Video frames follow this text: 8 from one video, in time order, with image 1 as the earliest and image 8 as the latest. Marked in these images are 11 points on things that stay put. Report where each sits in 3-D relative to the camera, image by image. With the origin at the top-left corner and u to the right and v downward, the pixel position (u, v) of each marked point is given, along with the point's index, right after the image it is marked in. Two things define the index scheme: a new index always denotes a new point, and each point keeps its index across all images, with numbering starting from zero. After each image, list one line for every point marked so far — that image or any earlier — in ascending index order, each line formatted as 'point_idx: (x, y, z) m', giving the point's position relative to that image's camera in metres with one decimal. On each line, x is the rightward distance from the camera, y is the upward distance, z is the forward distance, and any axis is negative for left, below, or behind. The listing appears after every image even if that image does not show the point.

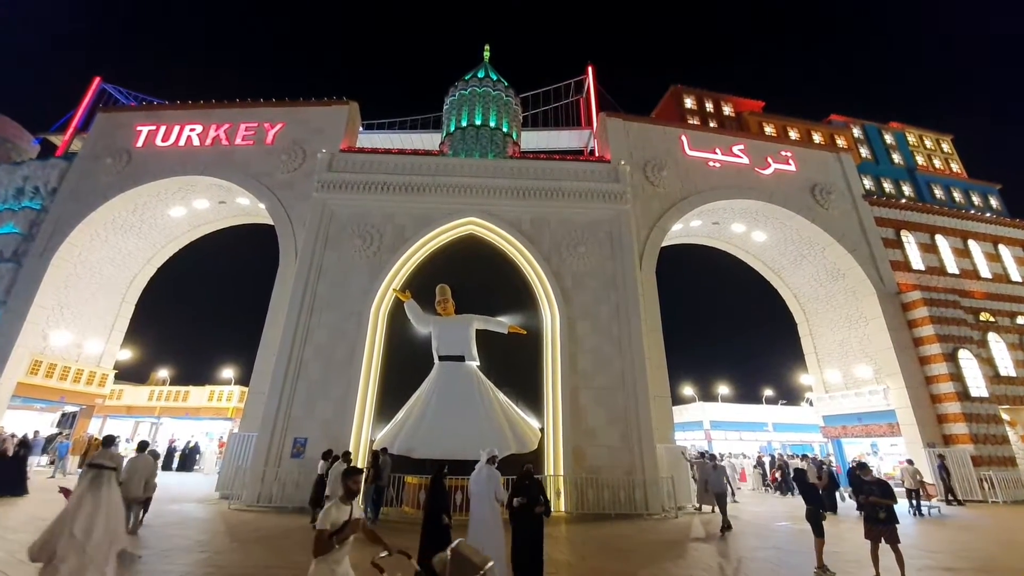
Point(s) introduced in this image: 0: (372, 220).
0: (-4.2, +2.0, +12.4) m
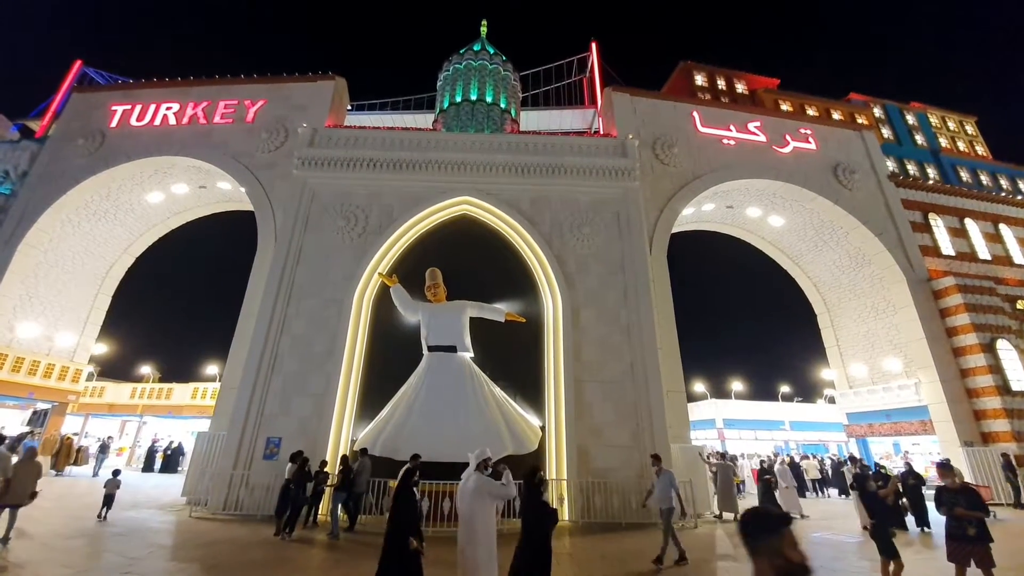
0: (-4.3, +2.4, +11.4) m
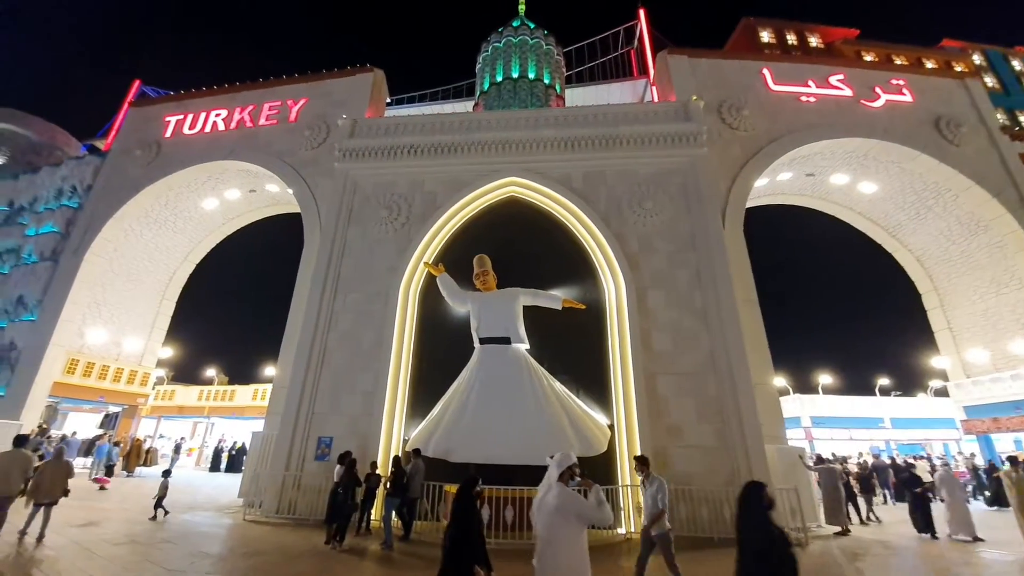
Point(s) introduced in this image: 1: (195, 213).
0: (-3.0, +2.6, +10.9) m
1: (-11.5, +2.7, +15.0) m
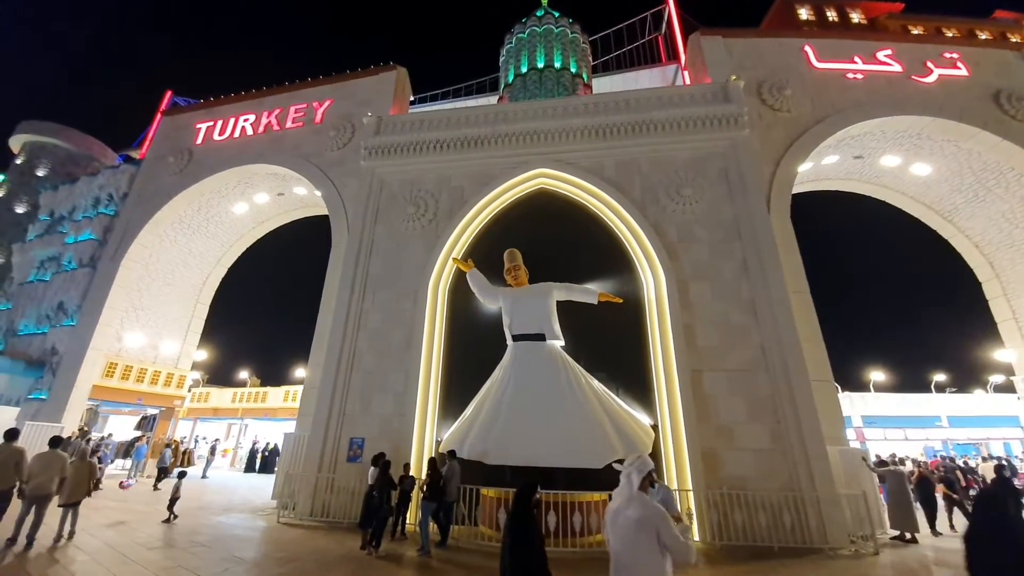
0: (-2.2, +2.7, +10.7) m
1: (-10.6, +2.6, +15.2) m
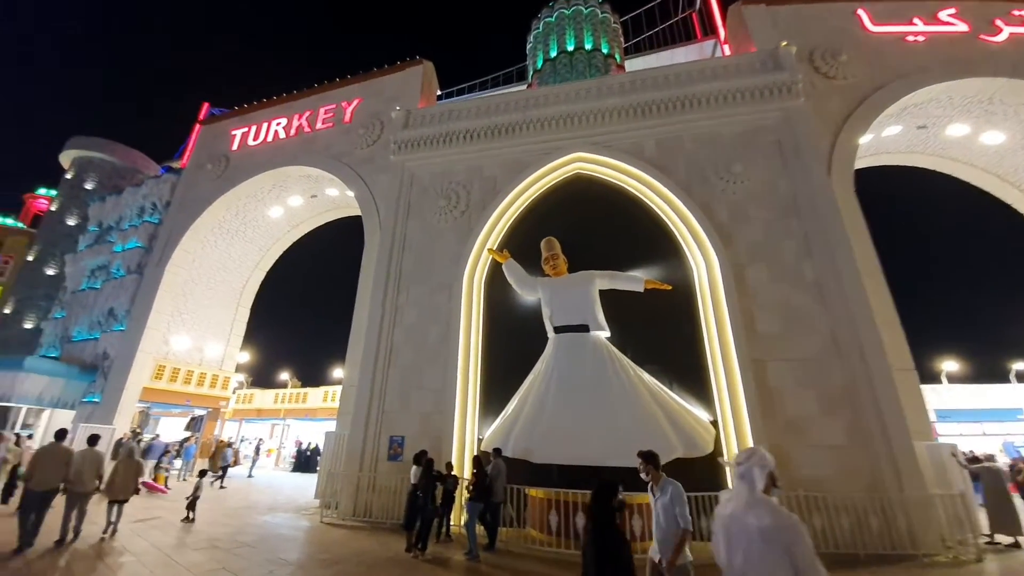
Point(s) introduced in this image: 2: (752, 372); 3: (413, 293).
0: (-1.4, +2.8, +10.4) m
1: (-9.4, +2.5, +15.5) m
2: (+4.2, -1.5, +7.2) m
3: (-2.3, -0.1, +9.5) m
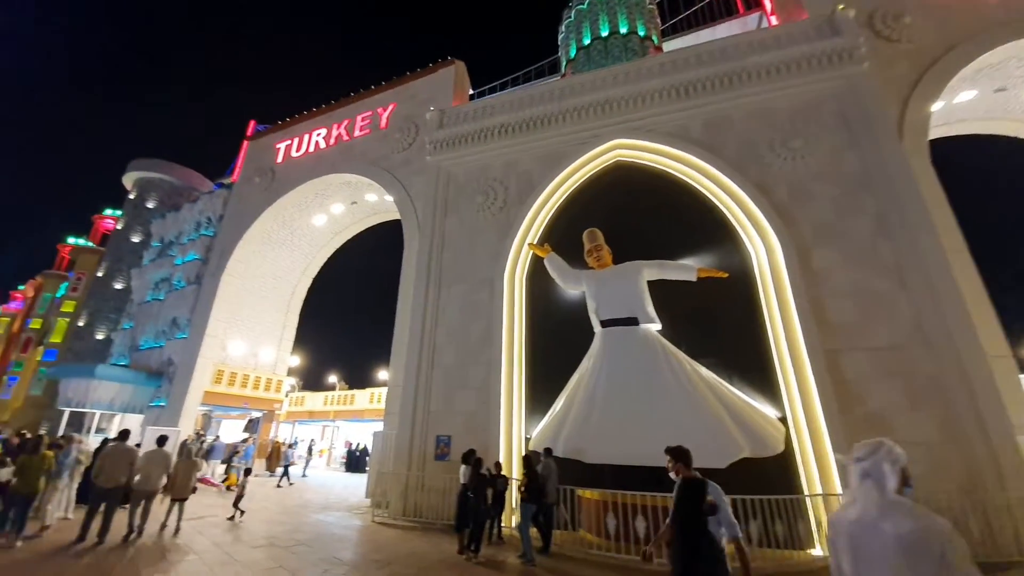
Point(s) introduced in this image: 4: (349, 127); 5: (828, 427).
0: (-0.4, +2.9, +10.3) m
1: (-8.0, +2.3, +16.1) m
2: (+4.9, -1.2, +6.6) m
3: (-1.3, -0.1, +9.5) m
4: (-5.8, +5.7, +14.6) m
5: (+4.7, -2.2, +6.2) m
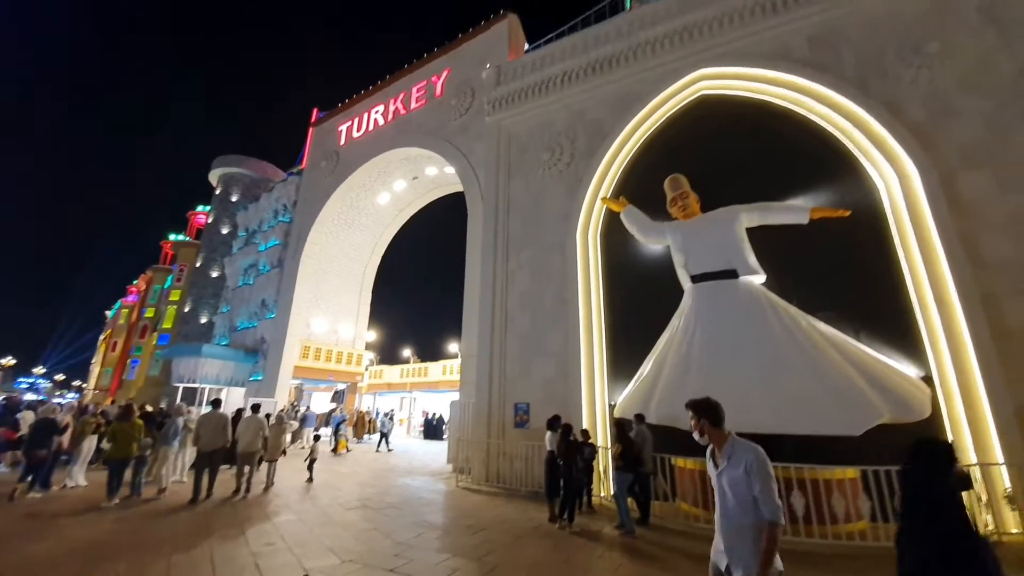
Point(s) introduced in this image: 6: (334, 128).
0: (+1.1, +3.7, +9.5) m
1: (-5.5, +3.1, +16.4) m
2: (+6.1, -0.3, +5.4) m
3: (+0.3, +0.7, +9.0) m
4: (-3.8, +6.6, +14.4) m
5: (+5.9, -1.3, +5.1) m
6: (-7.2, +6.4, +16.6) m
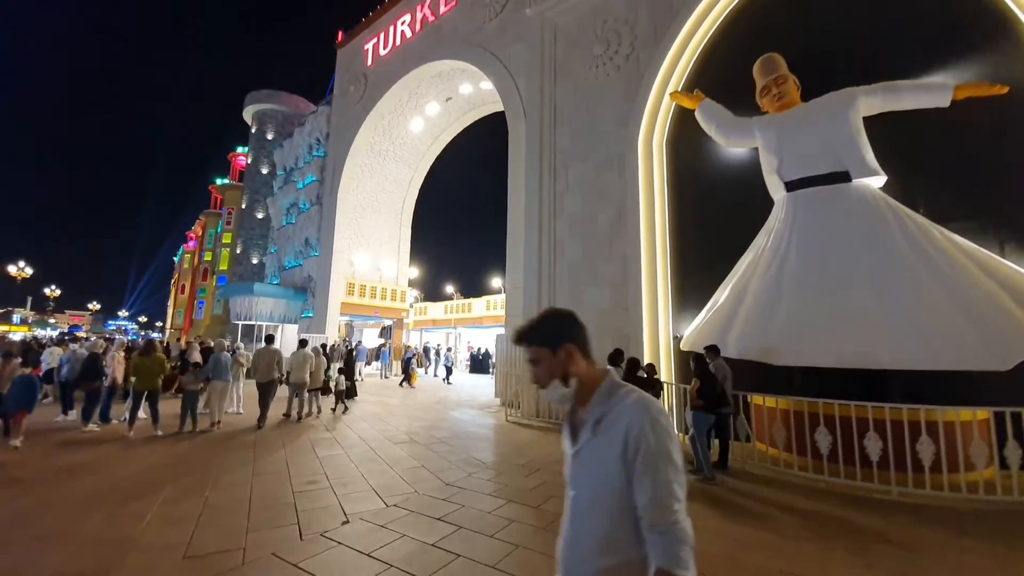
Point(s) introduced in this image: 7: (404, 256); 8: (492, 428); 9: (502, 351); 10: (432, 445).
0: (+1.9, +5.3, +7.9) m
1: (-3.9, +5.6, +15.4) m
2: (+6.7, +0.7, +3.8) m
3: (+1.2, +2.2, +7.9) m
4: (-2.5, +8.8, +12.8) m
5: (+6.5, -0.3, +3.7) m
6: (-5.7, +8.9, +15.2) m
7: (-4.6, +1.3, +17.4) m
8: (-0.3, -2.4, +7.0) m
9: (-0.2, -1.3, +8.6) m
10: (-1.0, -2.1, +5.4) m
